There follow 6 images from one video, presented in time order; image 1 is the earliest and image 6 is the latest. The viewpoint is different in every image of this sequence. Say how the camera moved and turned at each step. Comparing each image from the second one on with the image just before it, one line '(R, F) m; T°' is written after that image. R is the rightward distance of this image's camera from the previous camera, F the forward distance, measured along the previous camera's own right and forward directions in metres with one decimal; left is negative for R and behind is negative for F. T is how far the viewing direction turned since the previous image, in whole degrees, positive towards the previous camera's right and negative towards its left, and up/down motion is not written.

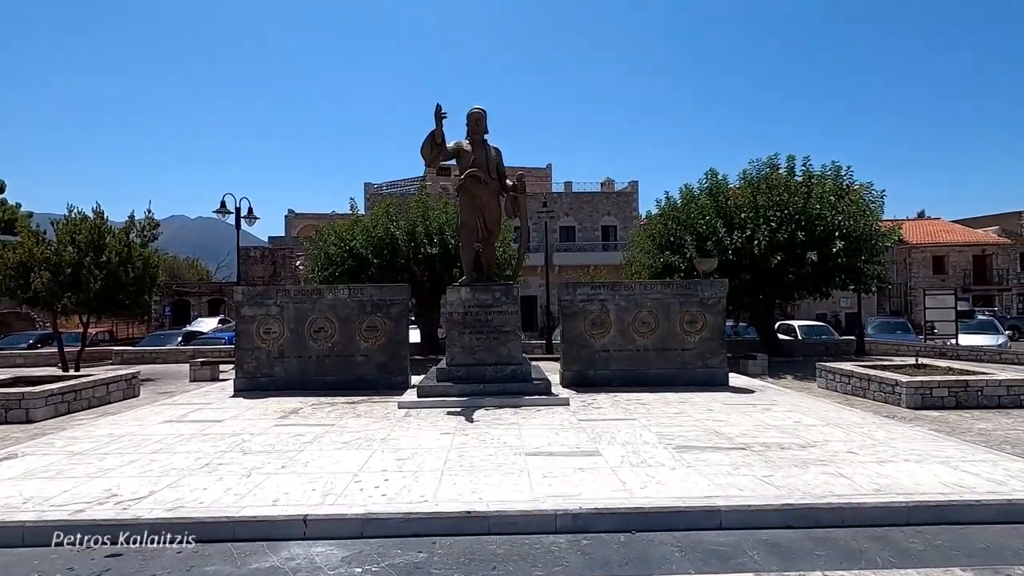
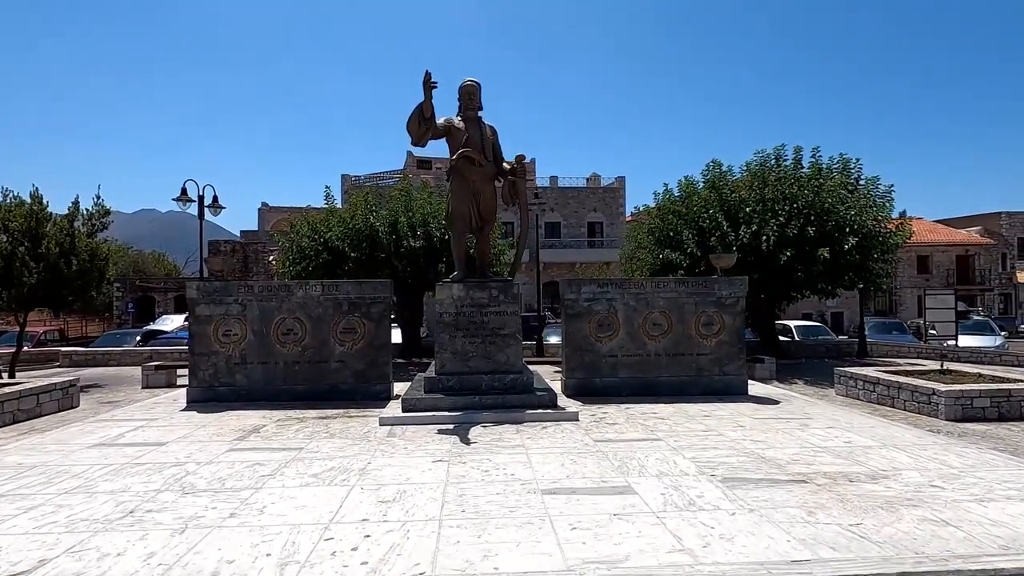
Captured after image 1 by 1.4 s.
(-0.4, +1.4) m; +2°
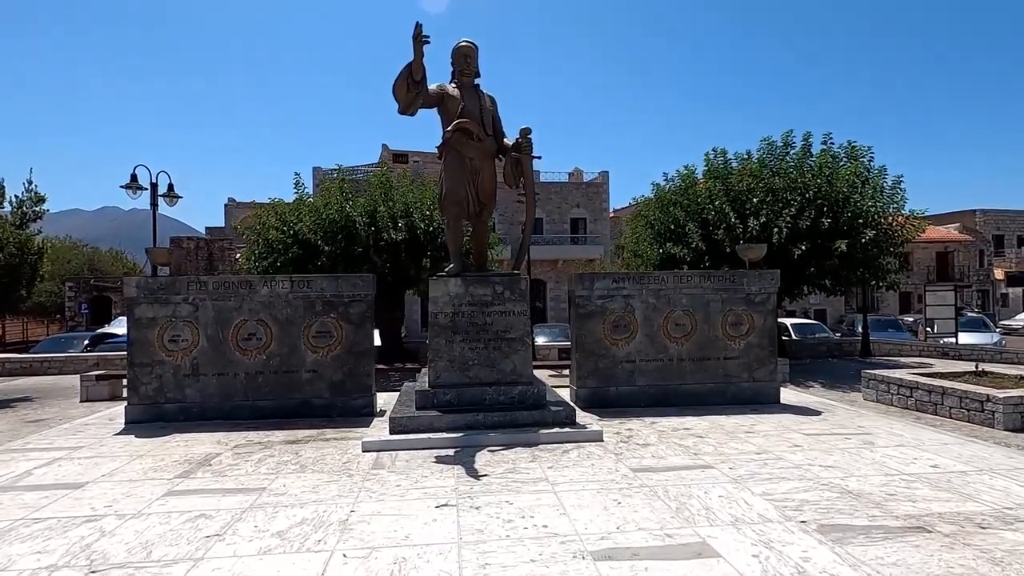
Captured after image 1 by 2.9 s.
(-0.5, +1.5) m; +3°
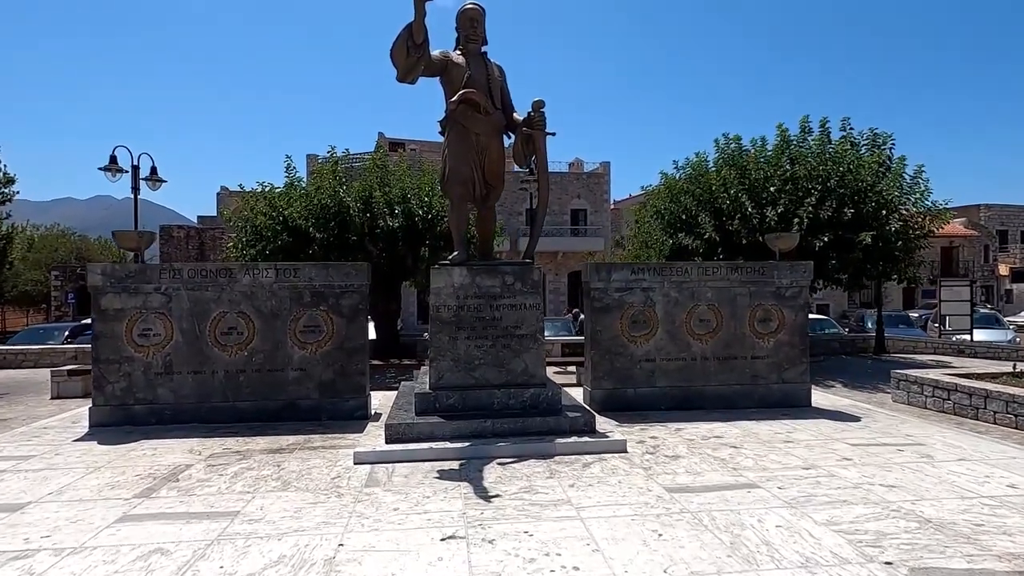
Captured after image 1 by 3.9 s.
(-0.2, +0.9) m; 0°
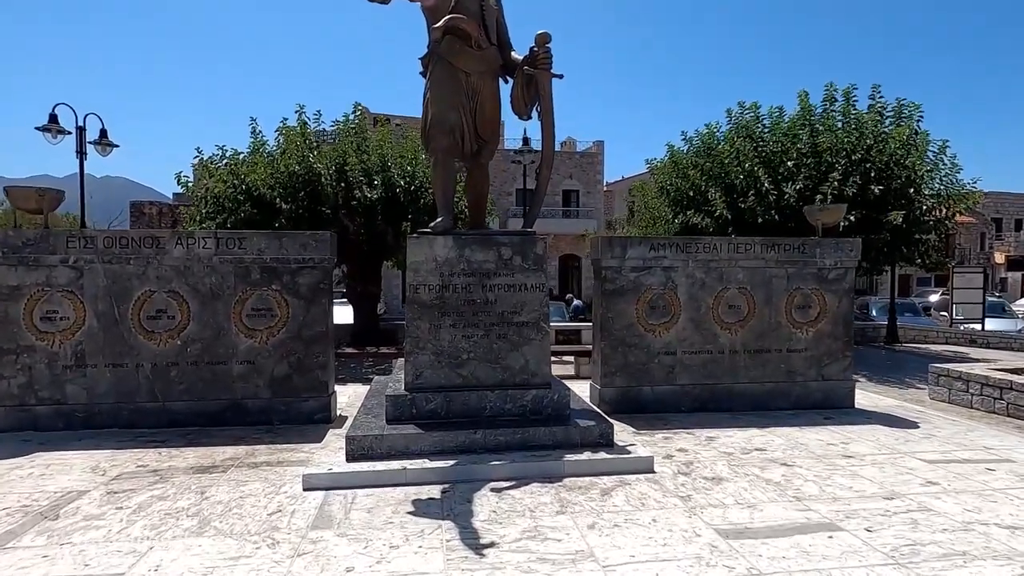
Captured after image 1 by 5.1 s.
(-0.1, +1.4) m; +1°
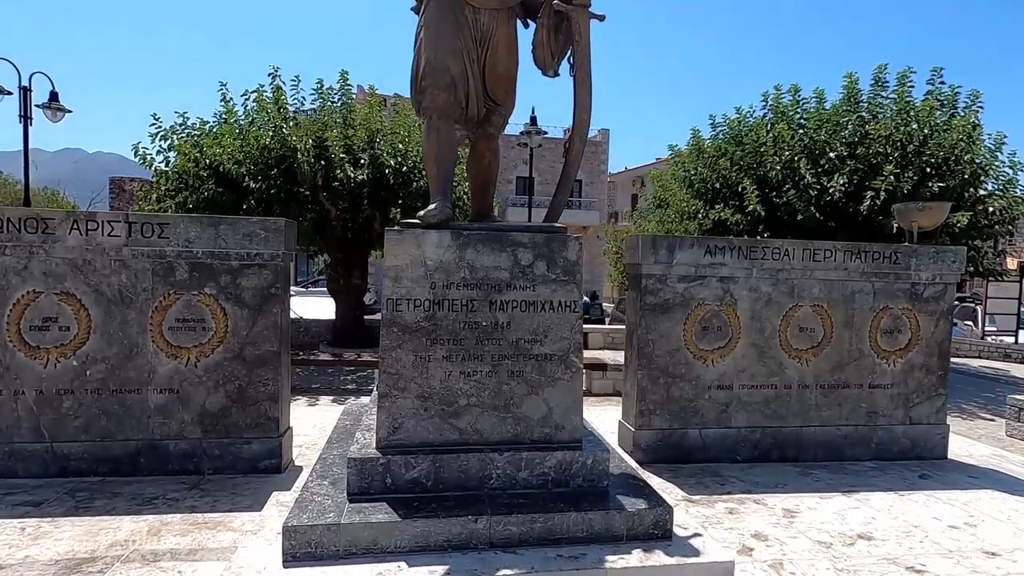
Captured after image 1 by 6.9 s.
(-0.2, +1.6) m; +1°
